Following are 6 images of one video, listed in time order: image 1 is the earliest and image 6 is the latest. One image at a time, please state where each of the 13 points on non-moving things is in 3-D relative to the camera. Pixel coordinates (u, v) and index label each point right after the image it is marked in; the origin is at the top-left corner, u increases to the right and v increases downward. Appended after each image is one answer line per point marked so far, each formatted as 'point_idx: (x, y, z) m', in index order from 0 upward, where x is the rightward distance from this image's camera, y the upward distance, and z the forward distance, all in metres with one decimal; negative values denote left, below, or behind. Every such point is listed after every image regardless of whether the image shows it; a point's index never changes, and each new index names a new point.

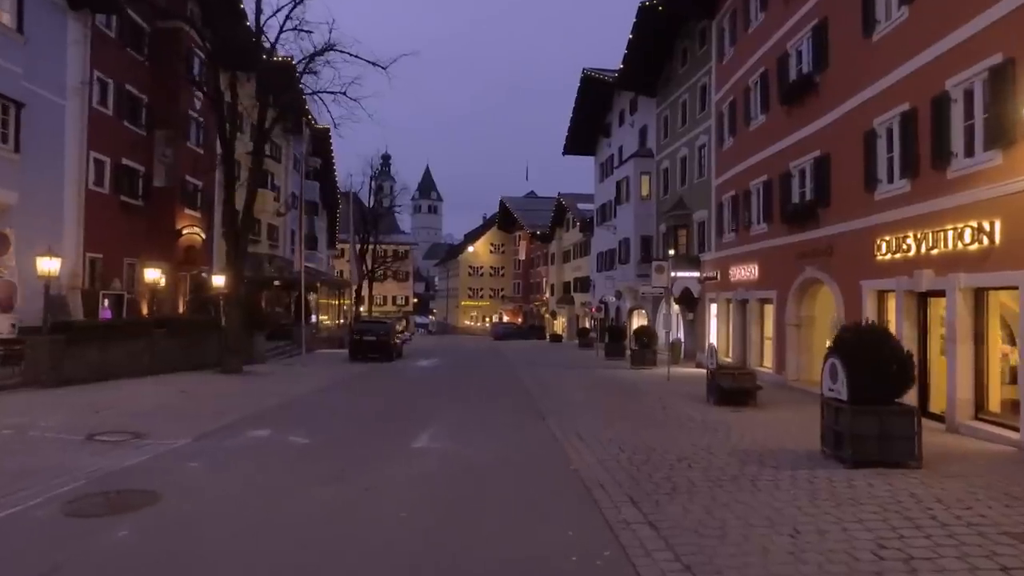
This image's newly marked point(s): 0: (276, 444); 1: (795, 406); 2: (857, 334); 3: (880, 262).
0: (-4.4, -2.8, +12.4) m
1: (+7.6, -3.2, +18.3) m
2: (+5.5, -0.7, +10.8) m
3: (+9.2, +0.7, +17.2) m
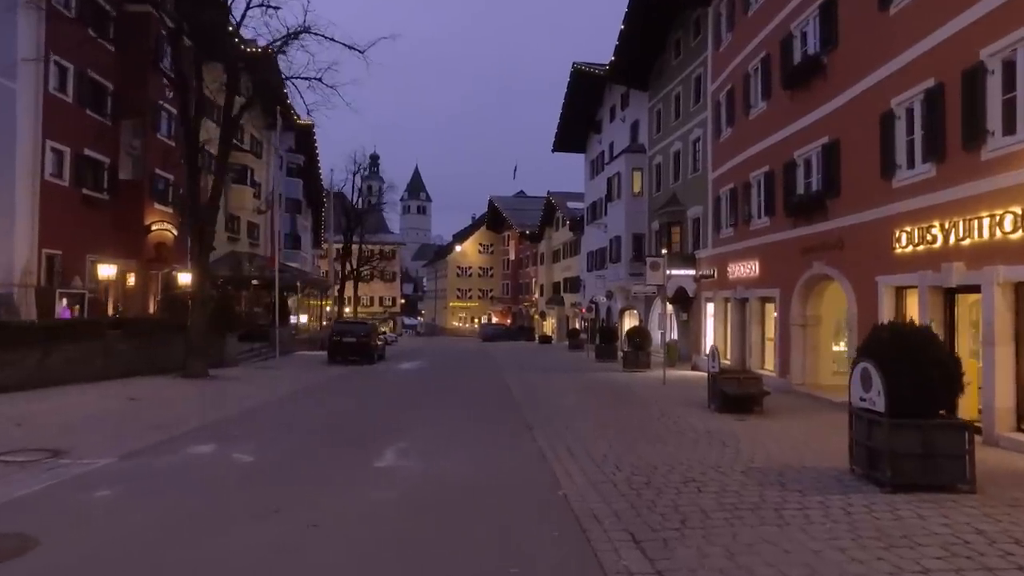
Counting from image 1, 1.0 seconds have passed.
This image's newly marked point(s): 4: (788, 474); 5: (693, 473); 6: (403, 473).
0: (-4.7, -2.7, +10.7) m
1: (+7.2, -3.1, +16.8) m
2: (+5.2, -0.6, +9.2) m
3: (+8.9, +0.7, +15.7) m
4: (+4.1, -2.7, +10.1) m
5: (+2.7, -2.8, +10.2) m
6: (-1.7, -2.8, +10.4) m
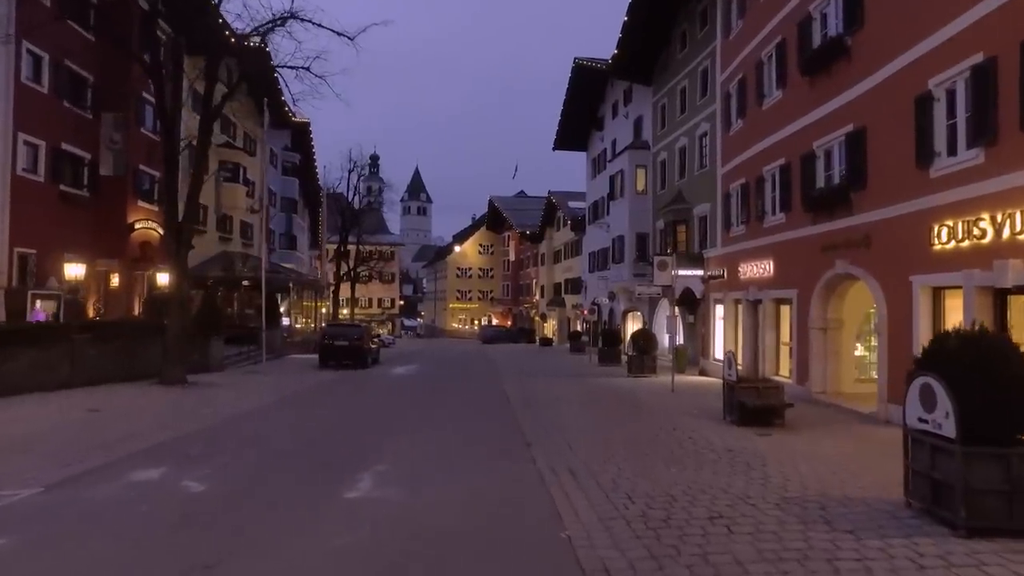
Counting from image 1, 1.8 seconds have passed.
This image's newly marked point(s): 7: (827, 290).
0: (-4.7, -2.7, +9.1) m
1: (+7.1, -3.1, +15.2) m
2: (+5.1, -0.6, +7.7) m
3: (+8.8, +0.7, +14.1) m
4: (+4.0, -2.7, +8.6) m
5: (+2.6, -2.8, +8.7) m
6: (-1.7, -2.8, +8.9) m
7: (+9.1, -0.1, +19.8) m
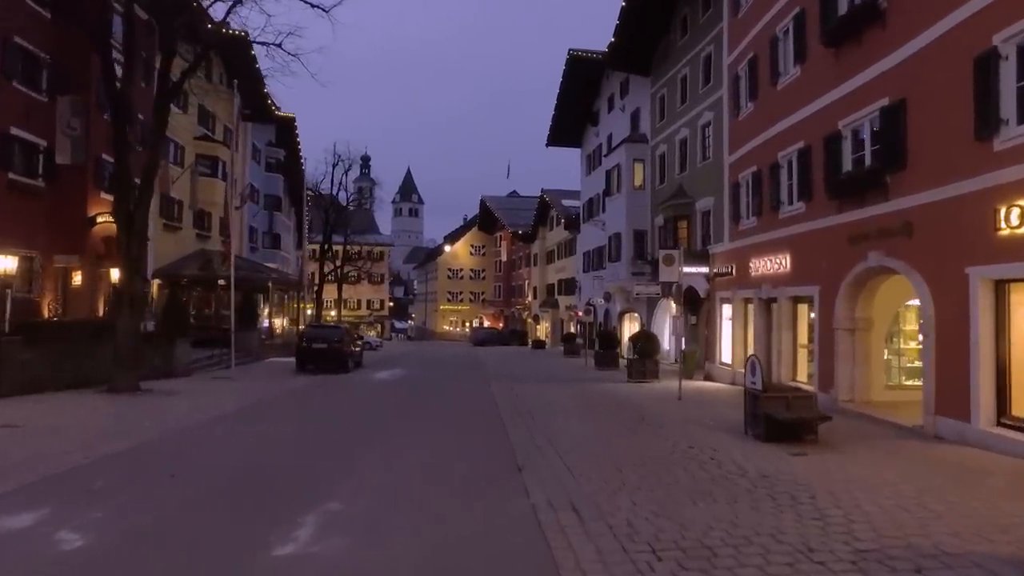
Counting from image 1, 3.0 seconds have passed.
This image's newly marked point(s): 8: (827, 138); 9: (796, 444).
0: (-4.9, -2.6, +6.8) m
1: (+6.9, -3.0, +13.0) m
2: (+5.0, -0.4, +5.4) m
3: (+8.6, +0.9, +12.0) m
4: (+3.9, -2.6, +6.4) m
5: (+2.5, -2.6, +6.4) m
6: (-1.9, -2.7, +6.6) m
7: (+8.9, 0.0, +17.6) m
8: (+8.7, +4.1, +18.8) m
9: (+5.5, -3.0, +13.2) m
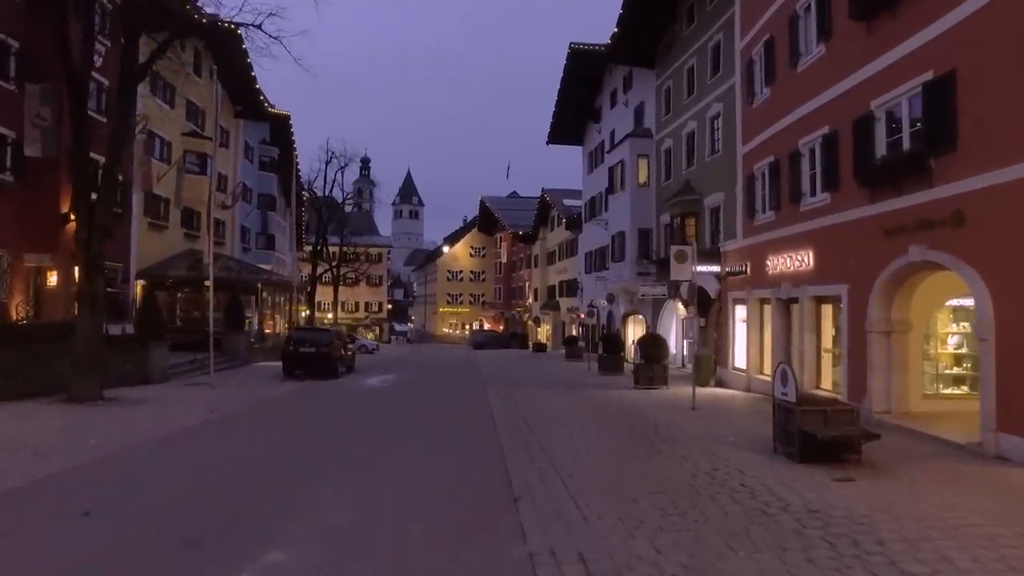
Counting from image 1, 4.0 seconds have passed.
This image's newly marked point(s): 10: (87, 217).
0: (-5.0, -2.5, +5.0) m
1: (+6.8, -2.9, +11.2) m
2: (+4.9, -0.4, +3.6) m
3: (+8.5, +0.9, +10.1) m
4: (+3.8, -2.5, +4.5) m
5: (+2.4, -2.5, +4.6) m
6: (-2.0, -2.6, +4.8) m
7: (+8.8, +0.1, +15.8) m
8: (+8.6, +4.2, +17.0) m
9: (+5.4, -2.9, +11.4) m
10: (-11.8, +1.9, +19.2) m
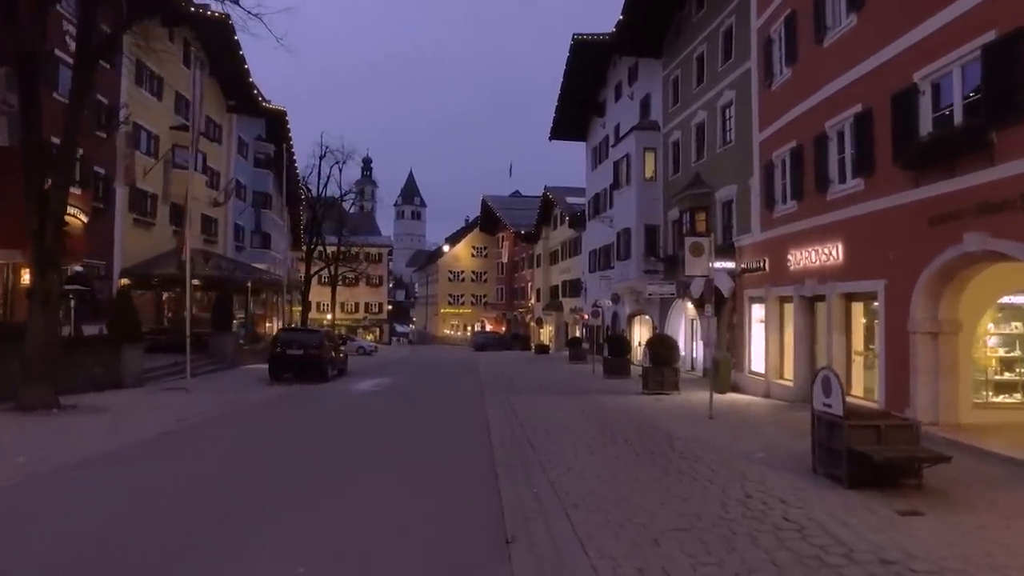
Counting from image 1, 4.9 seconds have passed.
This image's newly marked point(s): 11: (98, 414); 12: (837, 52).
0: (-5.1, -2.4, +3.2) m
1: (+6.7, -2.8, +9.3) m
2: (+4.8, -0.2, +1.8) m
3: (+8.4, +1.0, +8.3) m
4: (+3.7, -2.4, +2.7) m
5: (+2.3, -2.4, +2.8) m
6: (-2.1, -2.5, +2.9) m
7: (+8.7, +0.2, +13.9) m
8: (+8.5, +4.3, +15.1) m
9: (+5.4, -2.8, +9.5) m
10: (-11.9, +2.0, +17.5) m
11: (-10.9, -3.3, +18.1) m
12: (+8.6, +6.3, +18.2) m
